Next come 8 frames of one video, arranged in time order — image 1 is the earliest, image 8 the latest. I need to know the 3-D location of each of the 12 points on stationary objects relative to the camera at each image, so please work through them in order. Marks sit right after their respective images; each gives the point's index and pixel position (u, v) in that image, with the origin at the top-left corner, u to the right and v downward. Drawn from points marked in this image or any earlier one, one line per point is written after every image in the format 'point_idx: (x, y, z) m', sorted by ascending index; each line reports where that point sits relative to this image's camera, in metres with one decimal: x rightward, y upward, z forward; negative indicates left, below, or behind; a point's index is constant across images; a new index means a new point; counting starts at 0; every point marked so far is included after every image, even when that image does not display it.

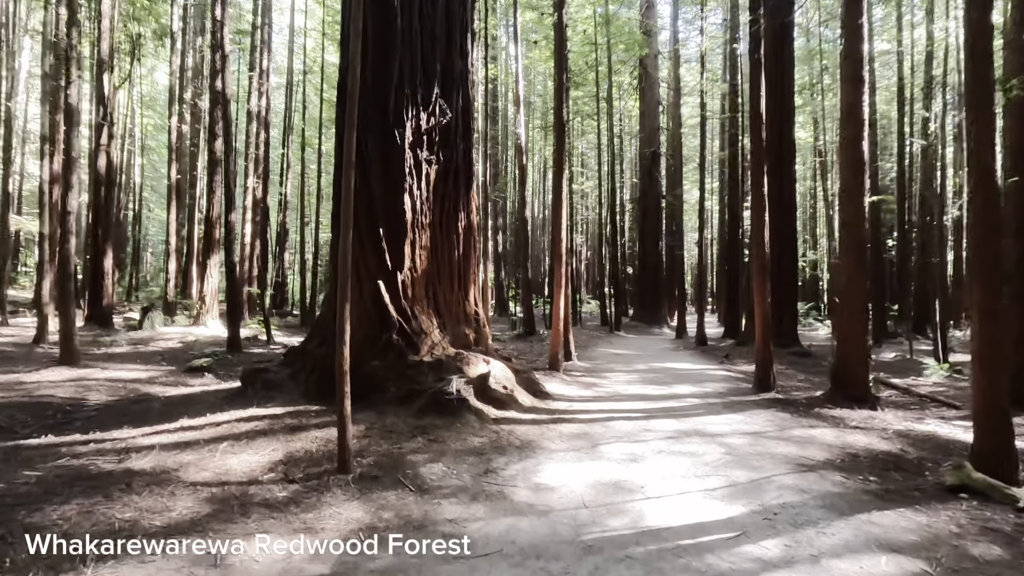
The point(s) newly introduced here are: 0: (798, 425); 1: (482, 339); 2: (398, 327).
0: (+2.9, -1.4, +5.3) m
1: (-0.3, -0.6, +6.2) m
2: (-1.1, -0.4, +5.4) m
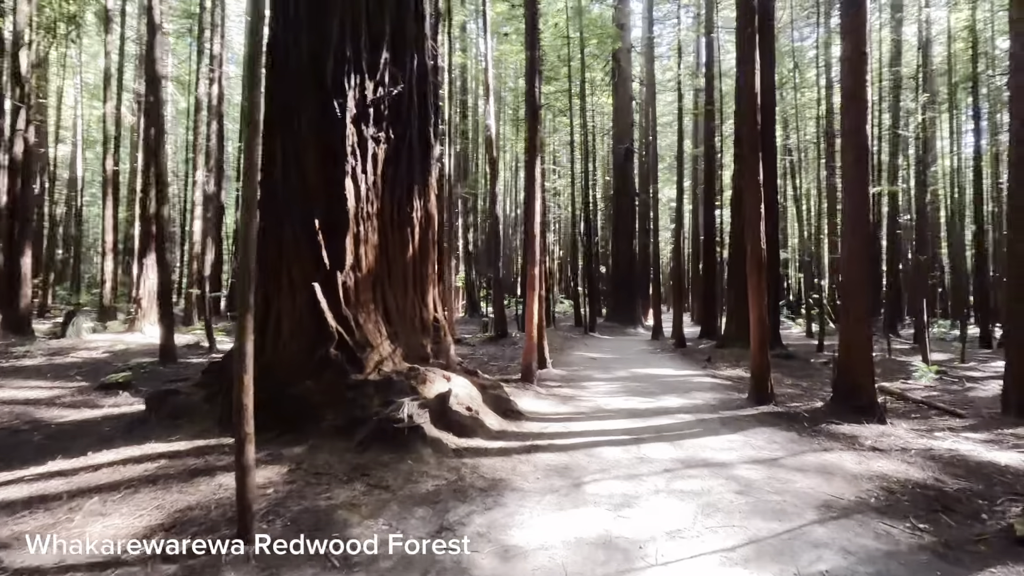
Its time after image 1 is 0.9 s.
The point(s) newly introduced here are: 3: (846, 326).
0: (+2.6, -1.4, +4.6) m
1: (-0.7, -0.6, +5.3) m
2: (-1.4, -0.4, +4.4) m
3: (+3.9, -0.5, +6.3) m
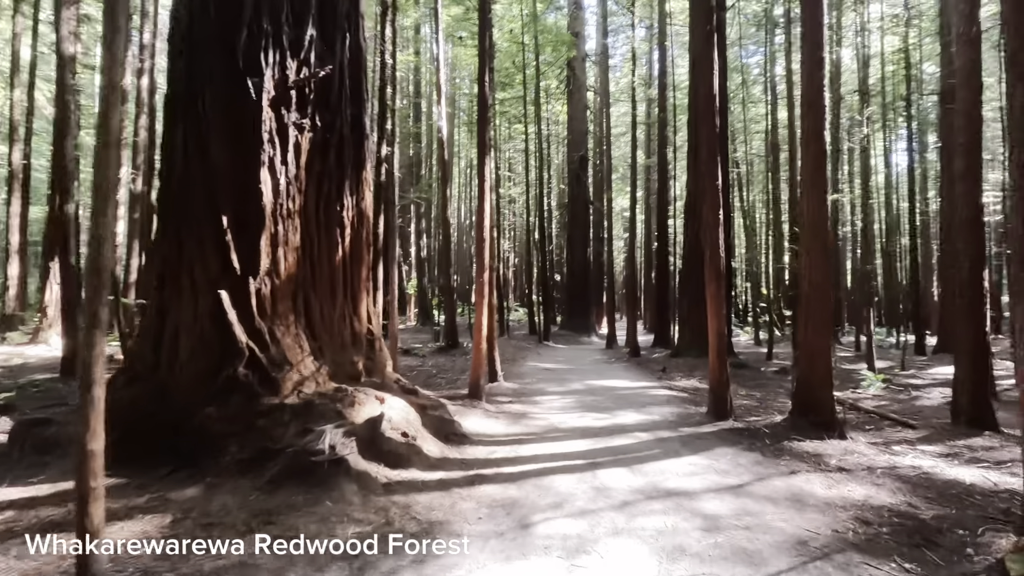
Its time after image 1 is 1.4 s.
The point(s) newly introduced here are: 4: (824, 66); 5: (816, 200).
0: (+2.1, -1.5, +4.3) m
1: (-1.2, -0.7, +4.7) m
2: (-1.9, -0.5, +3.8) m
3: (+3.3, -0.6, +6.0) m
4: (+3.5, +2.5, +6.0) m
5: (+3.4, +1.0, +6.0) m
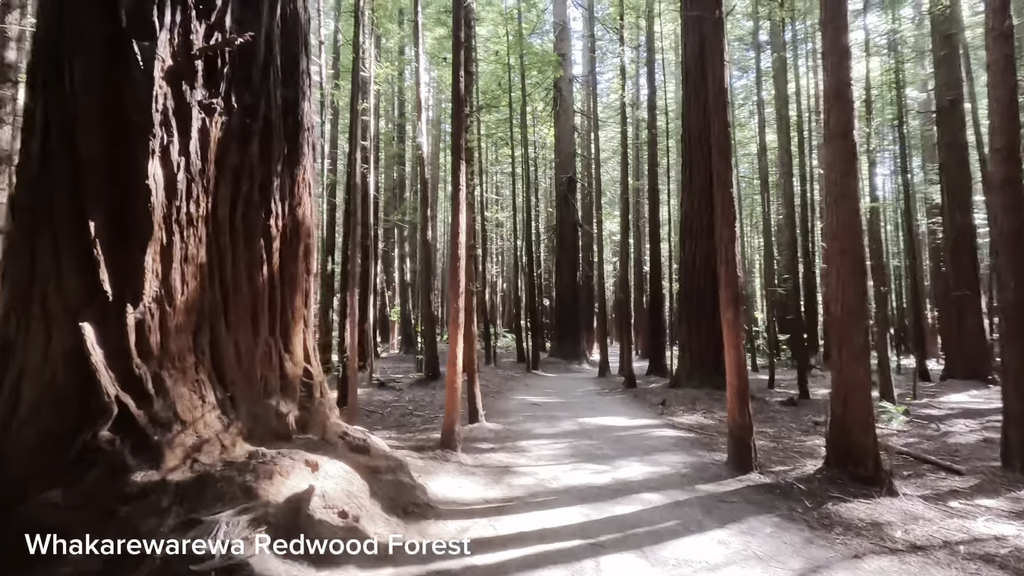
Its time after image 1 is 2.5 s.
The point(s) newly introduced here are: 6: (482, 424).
0: (+2.0, -1.6, +3.2) m
1: (-1.3, -0.9, +3.6) m
2: (-2.0, -0.7, +2.7) m
3: (+3.1, -0.8, +5.1) m
4: (+3.3, +2.3, +5.2) m
5: (+3.2, +0.7, +5.1) m
6: (-0.4, -1.9, +7.5) m
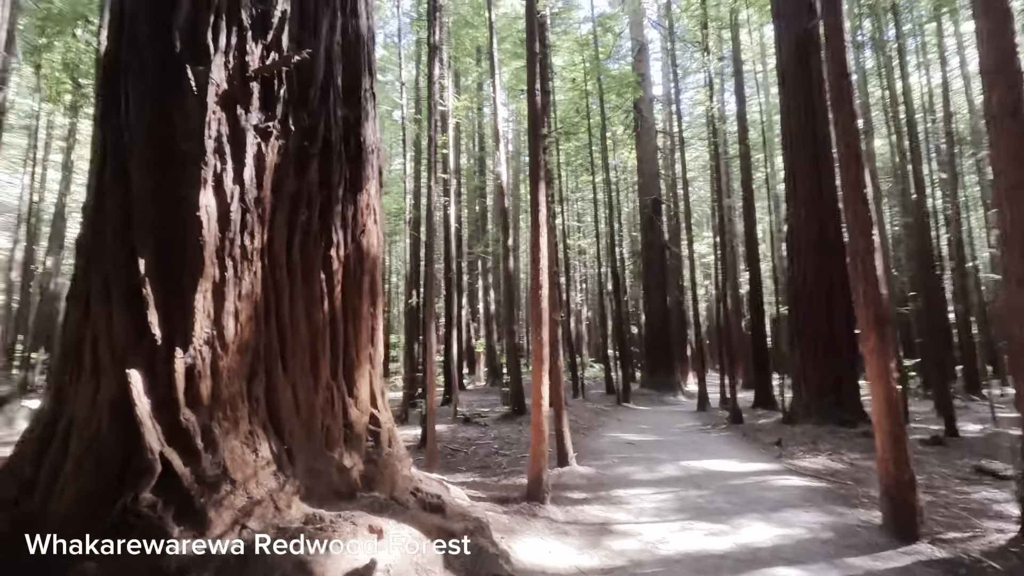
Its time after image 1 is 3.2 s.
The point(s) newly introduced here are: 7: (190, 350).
0: (+2.4, -1.7, +2.3) m
1: (-0.8, -1.1, +3.2) m
2: (-1.6, -0.8, +2.4) m
3: (+3.8, -0.9, +4.0) m
4: (+4.0, +2.1, +4.2) m
5: (+3.9, +0.6, +4.1) m
6: (+0.8, -2.3, +6.8) m
7: (-1.5, -0.3, +2.6) m
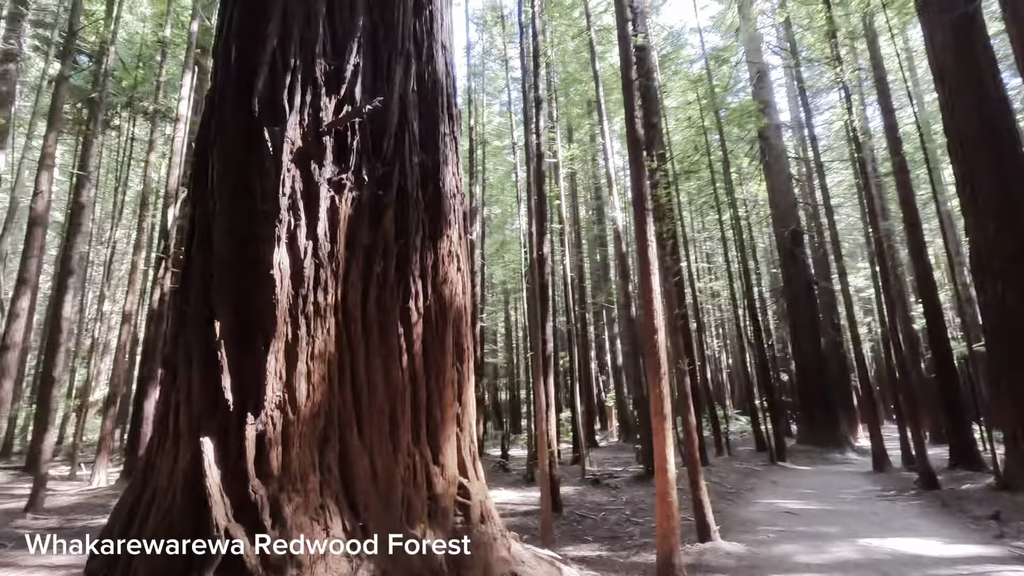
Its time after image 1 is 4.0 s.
0: (+2.7, -1.6, +1.1) m
1: (-0.2, -1.4, +2.8) m
2: (-1.2, -1.1, +2.2) m
3: (+4.4, -0.9, +2.4) m
4: (+4.5, +2.1, +3.0) m
5: (+4.5, +0.6, +2.7) m
6: (+2.2, -2.7, +5.8) m
7: (-1.1, -0.6, +2.4) m
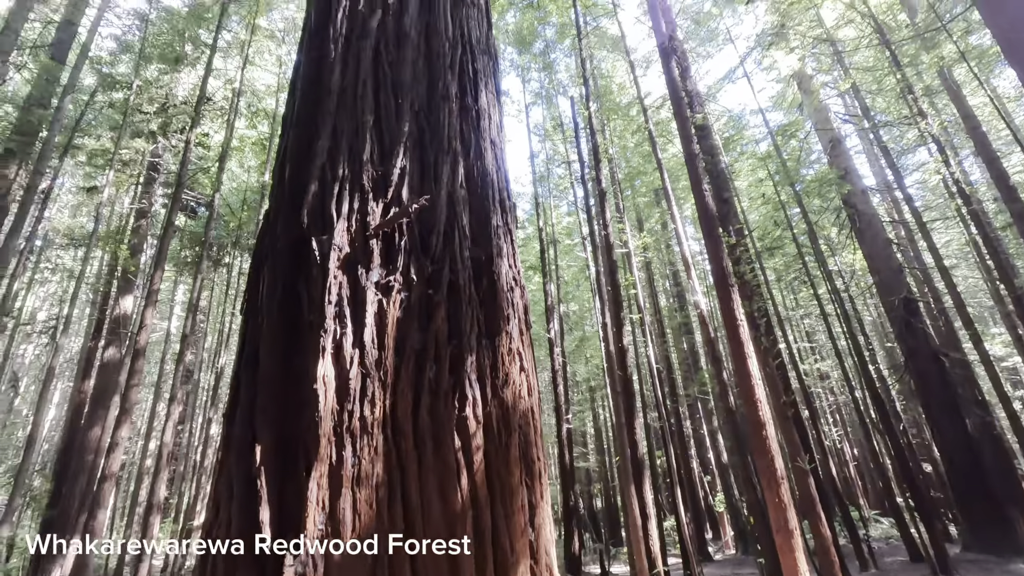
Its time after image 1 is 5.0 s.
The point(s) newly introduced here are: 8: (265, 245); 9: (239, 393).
0: (+2.8, -1.5, 0.0) m
1: (+0.2, -1.8, +2.2) m
2: (-0.9, -1.5, +1.8) m
3: (+4.7, -0.9, +1.3) m
4: (+4.6, +2.0, +2.4) m
5: (+4.6, +0.6, +1.8) m
6: (+3.1, -3.4, +4.5) m
7: (-0.8, -1.0, +2.1) m
8: (-1.3, +0.2, +2.9) m
9: (-1.3, -0.5, +2.6) m
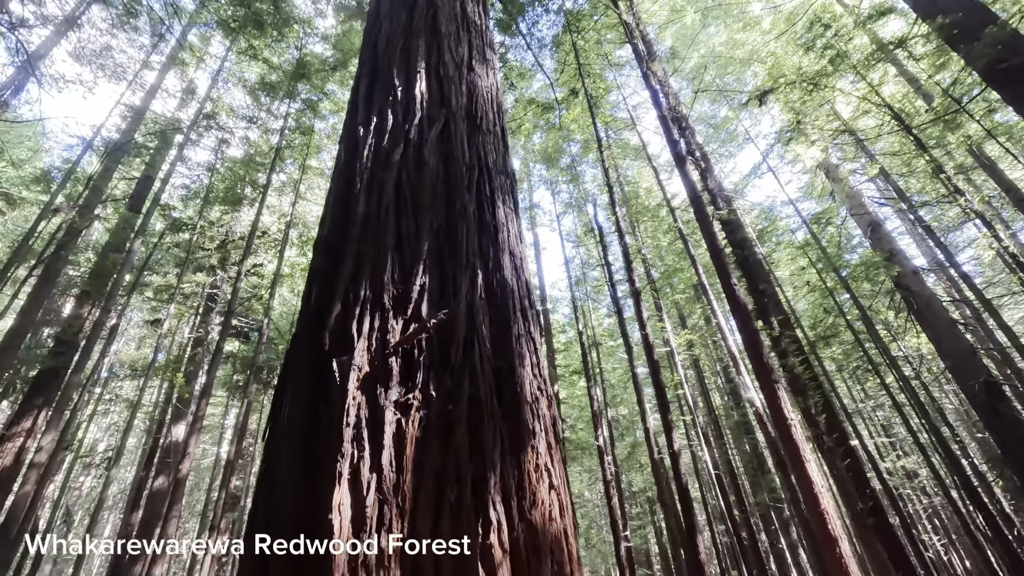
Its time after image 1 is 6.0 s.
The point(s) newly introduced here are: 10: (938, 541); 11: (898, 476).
0: (+2.8, -1.3, -0.5) m
1: (+0.4, -2.2, +1.7) m
2: (-0.8, -1.9, +1.5) m
3: (+4.7, -0.8, +0.7) m
4: (+4.5, +1.8, +2.3) m
5: (+4.6, +0.5, +1.5) m
6: (+3.6, -4.0, +3.4) m
7: (-0.7, -1.5, +1.9) m
8: (-1.2, -0.4, +3.0) m
9: (-1.2, -1.1, +2.5) m
10: (+14.5, -8.7, +18.4) m
11: (+12.2, -6.0, +17.1) m
